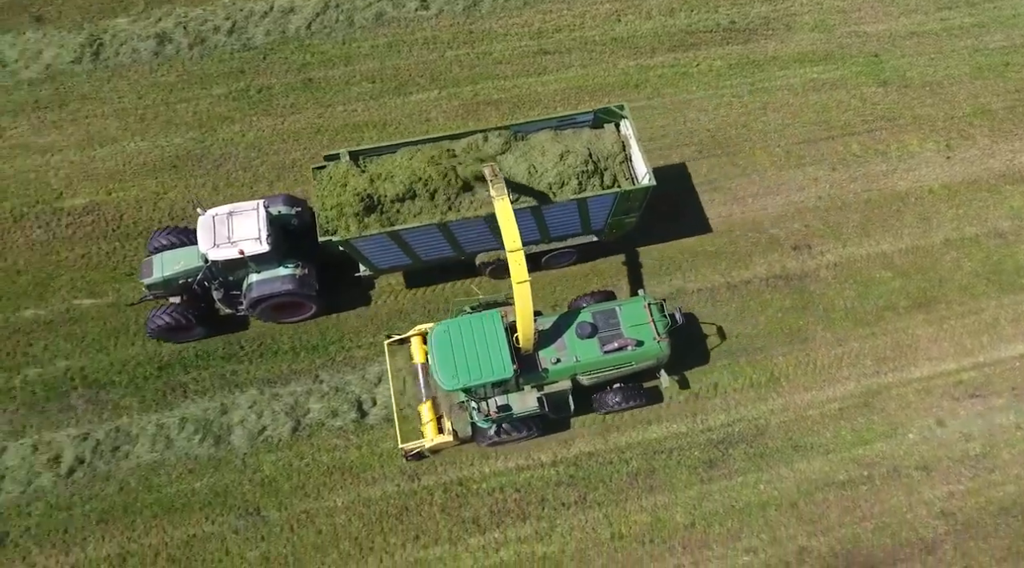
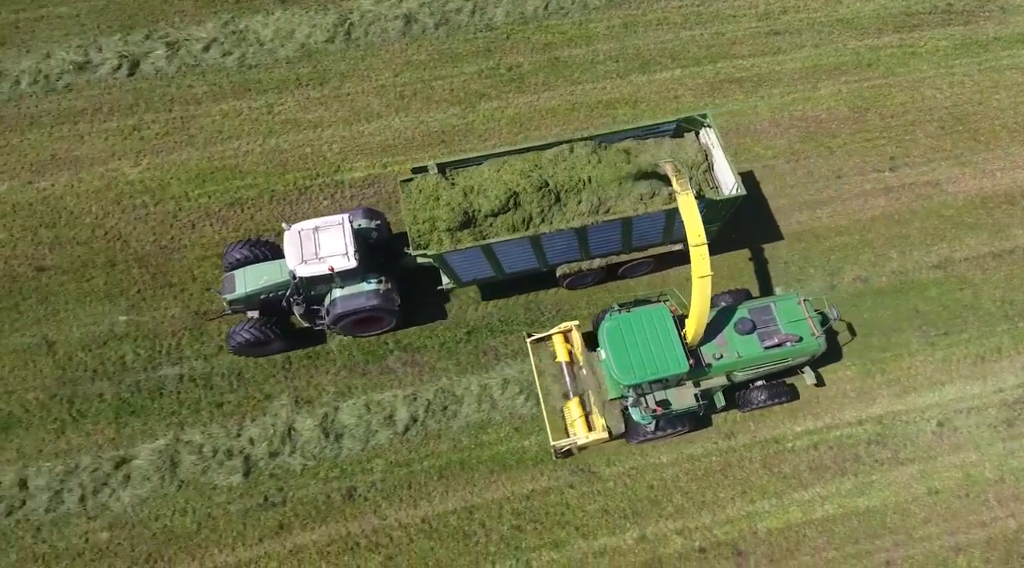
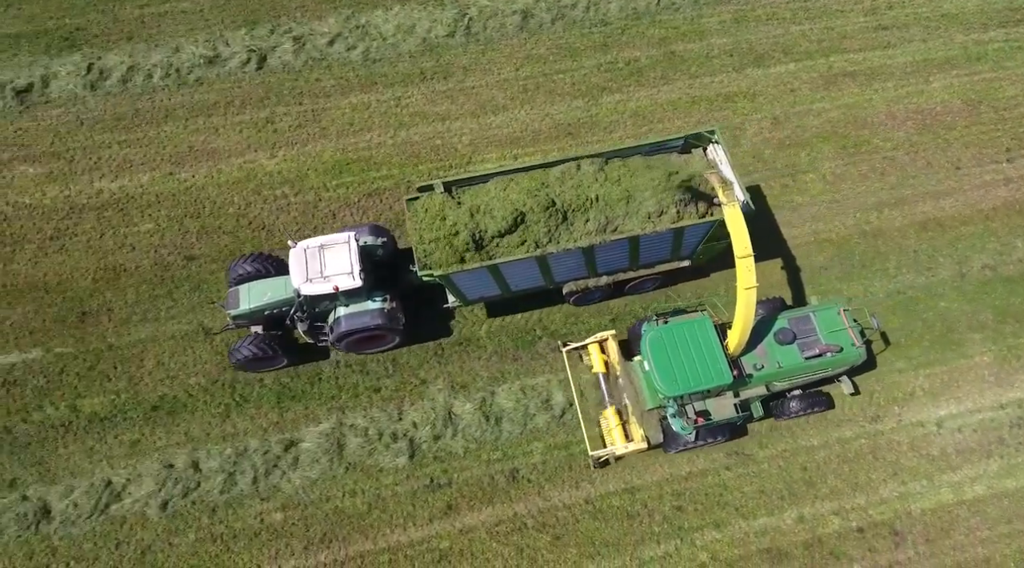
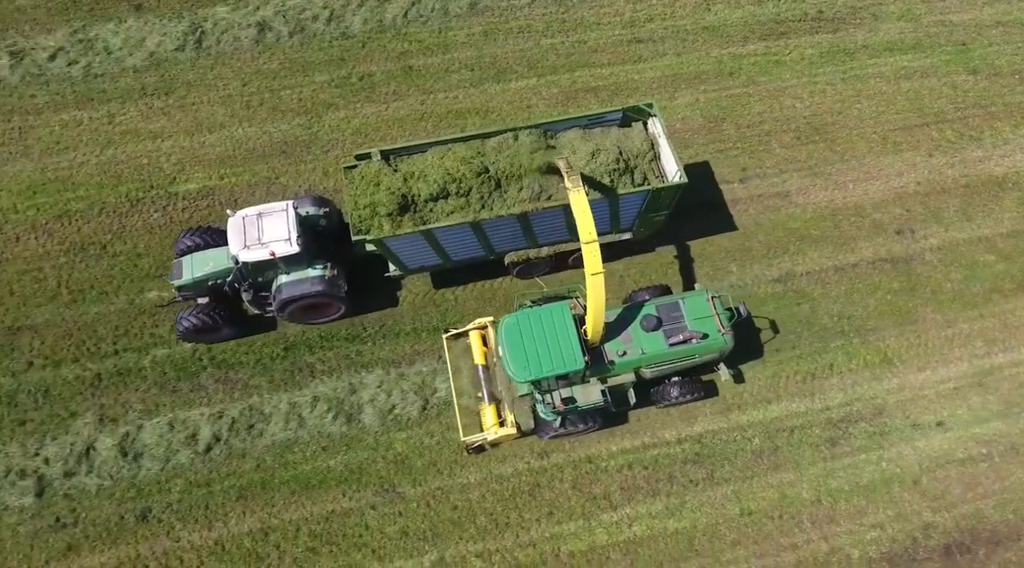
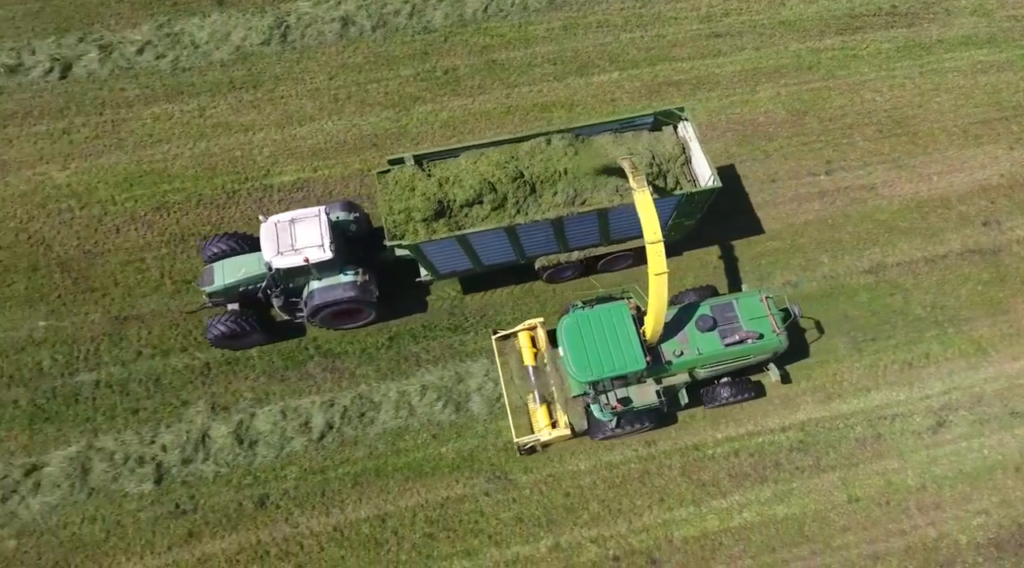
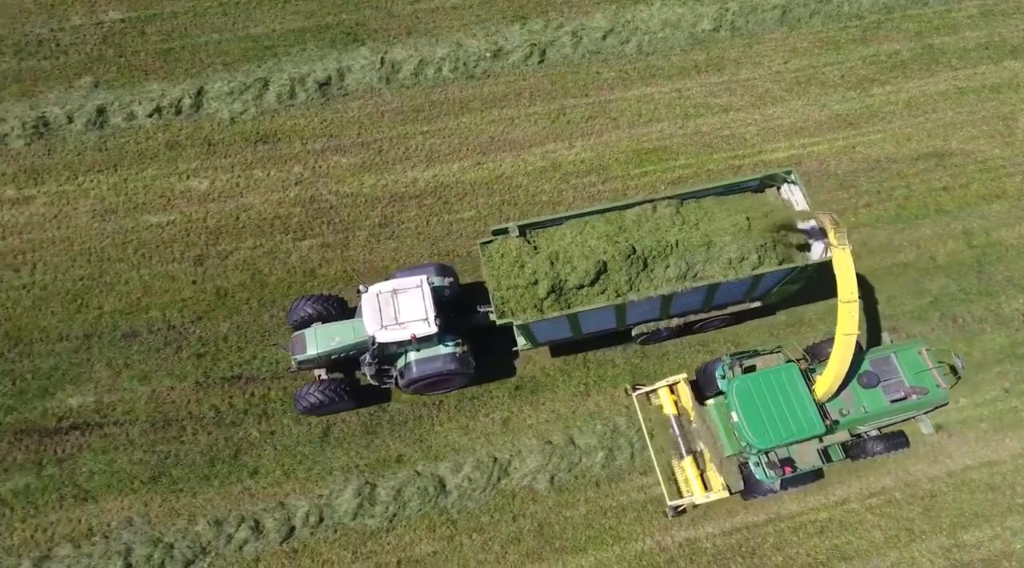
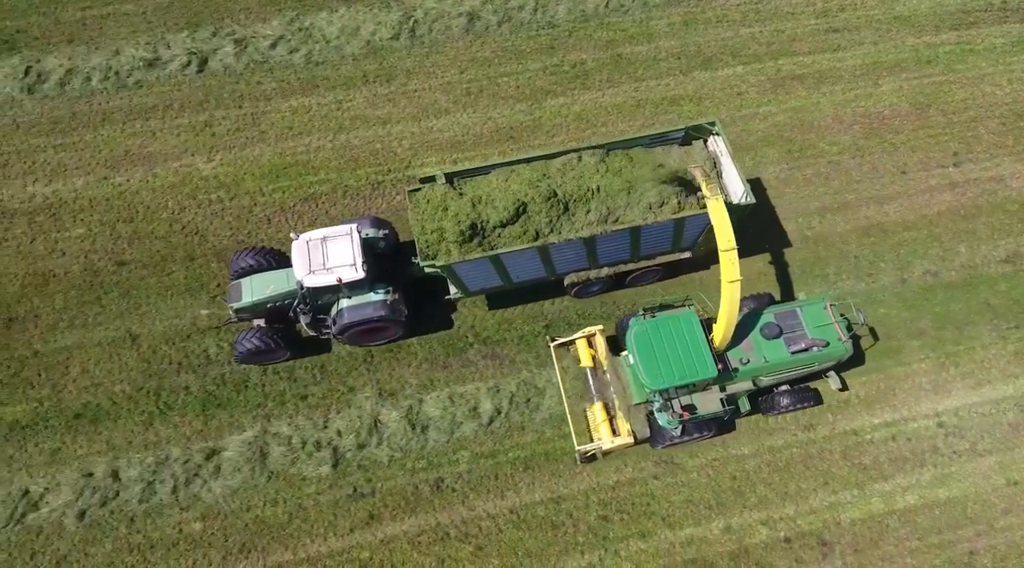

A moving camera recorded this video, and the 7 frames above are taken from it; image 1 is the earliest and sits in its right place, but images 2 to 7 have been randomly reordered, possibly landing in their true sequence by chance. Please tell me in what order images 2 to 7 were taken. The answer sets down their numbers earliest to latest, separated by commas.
4, 5, 2, 7, 3, 6
